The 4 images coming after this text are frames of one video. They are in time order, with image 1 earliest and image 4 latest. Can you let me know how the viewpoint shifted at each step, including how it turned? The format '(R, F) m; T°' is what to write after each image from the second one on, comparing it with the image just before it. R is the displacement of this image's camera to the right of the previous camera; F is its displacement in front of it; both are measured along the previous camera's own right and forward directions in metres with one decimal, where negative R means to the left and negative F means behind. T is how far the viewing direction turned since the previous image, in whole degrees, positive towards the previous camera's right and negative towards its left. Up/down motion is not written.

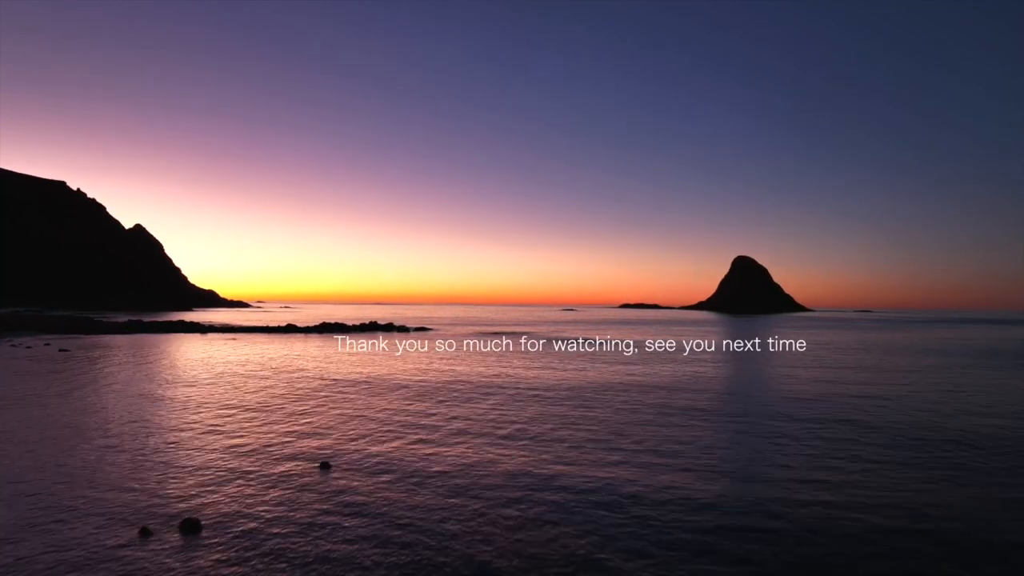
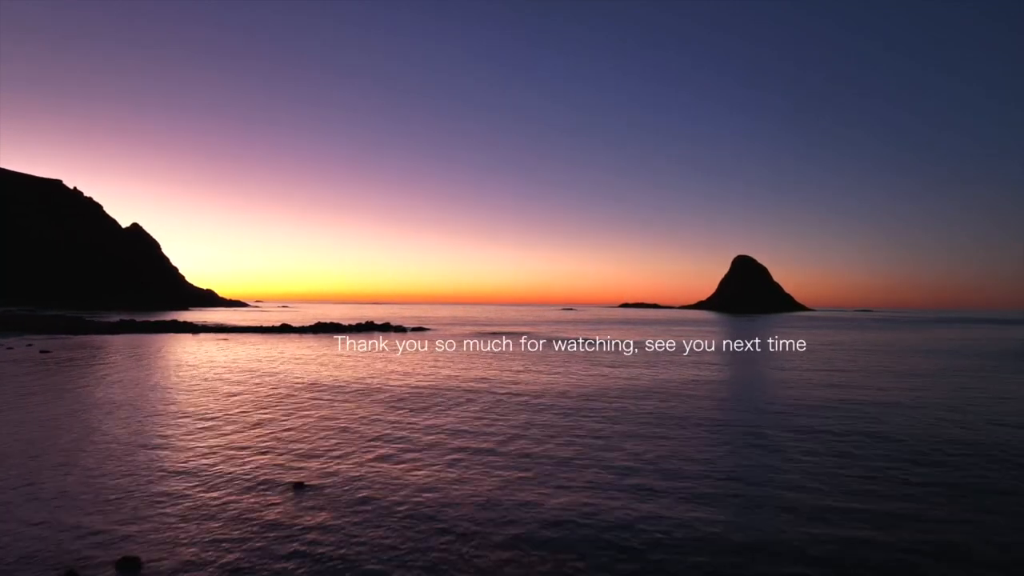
(-0.3, -1.1) m; 0°
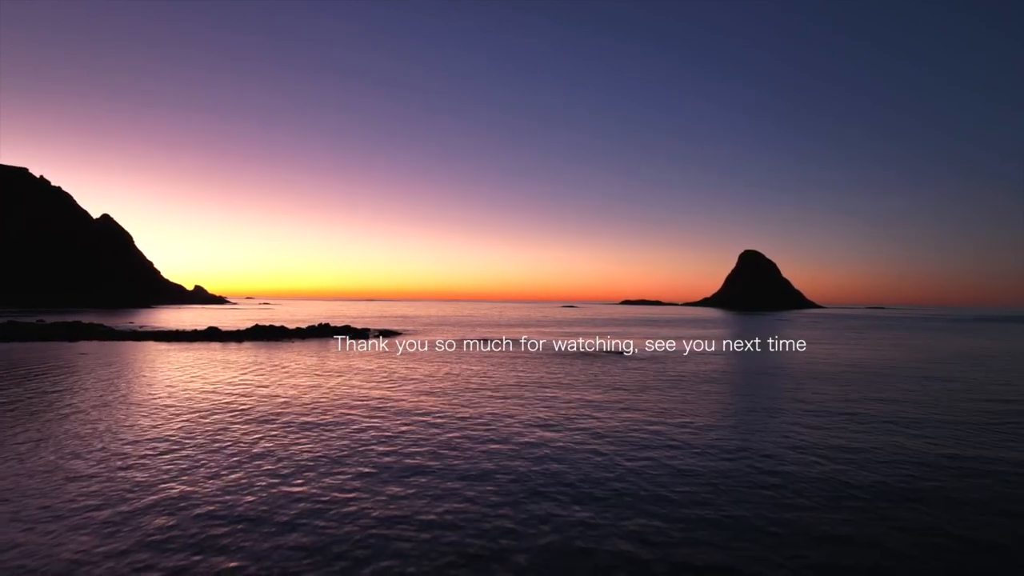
(+1.6, +4.7) m; 0°
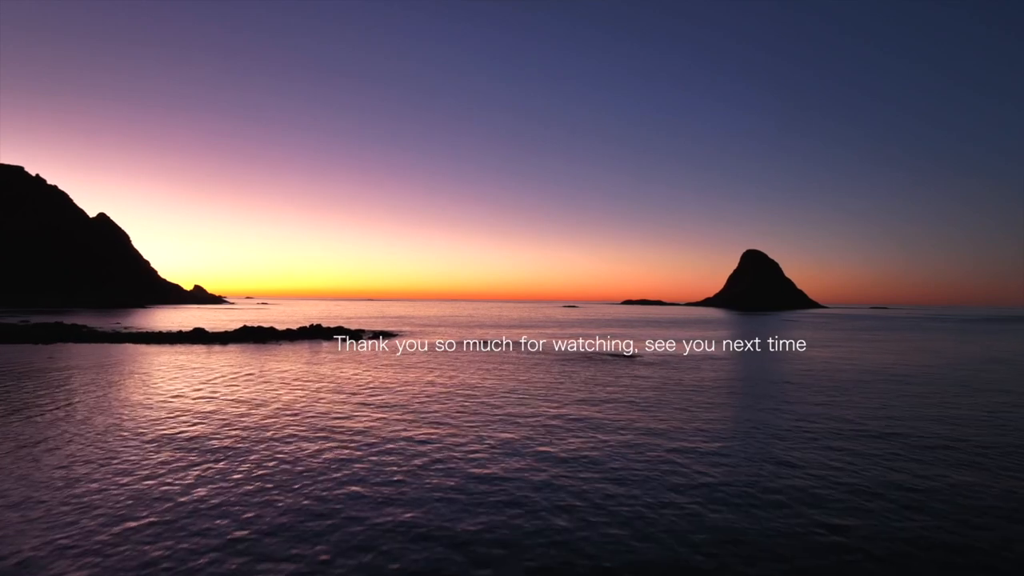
(+0.1, +0.9) m; 0°
